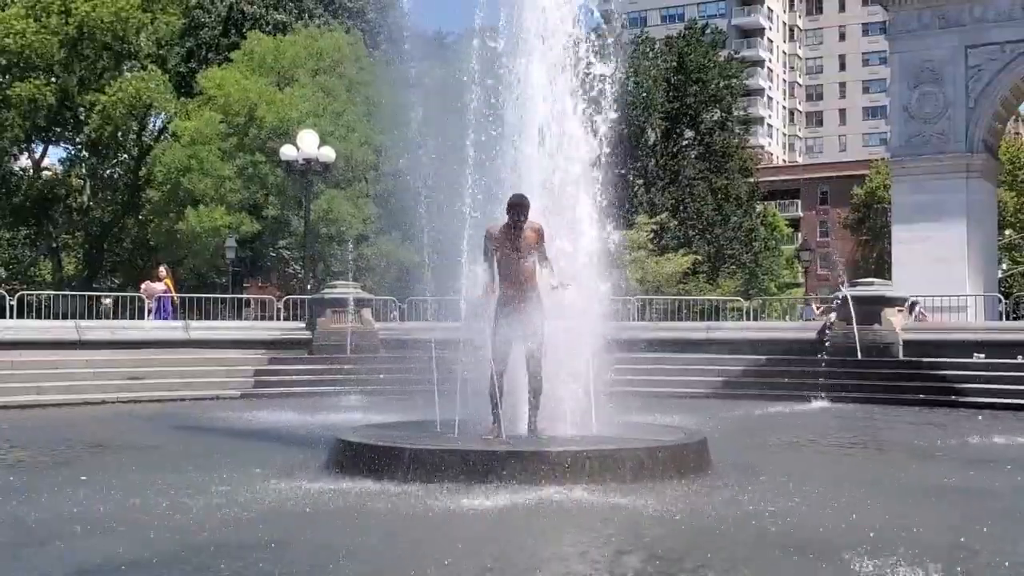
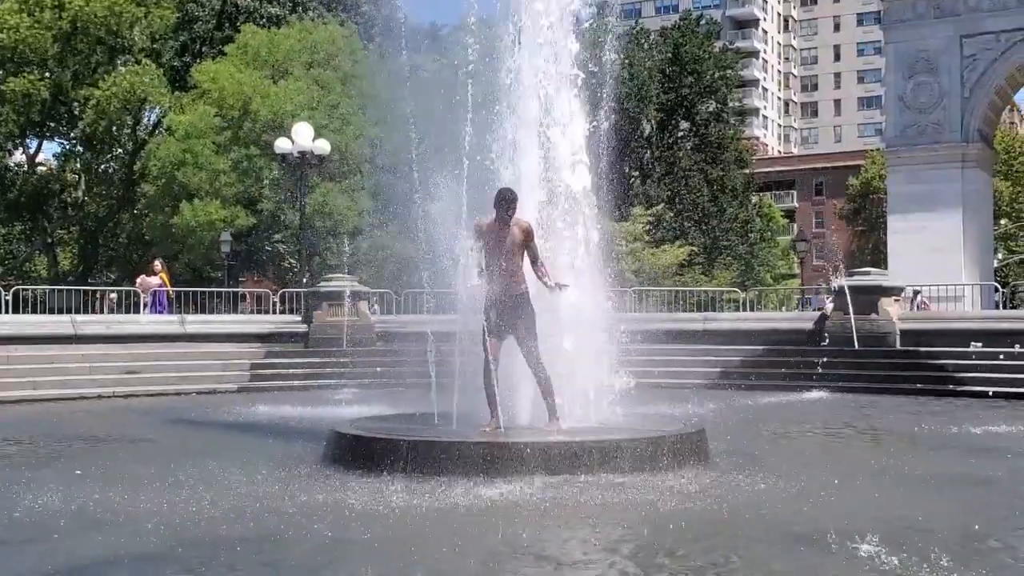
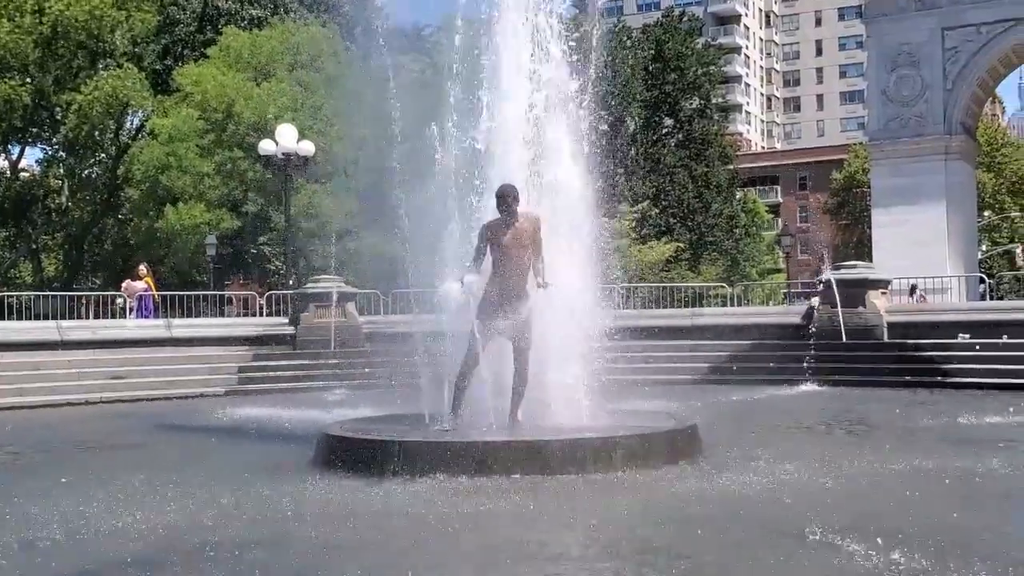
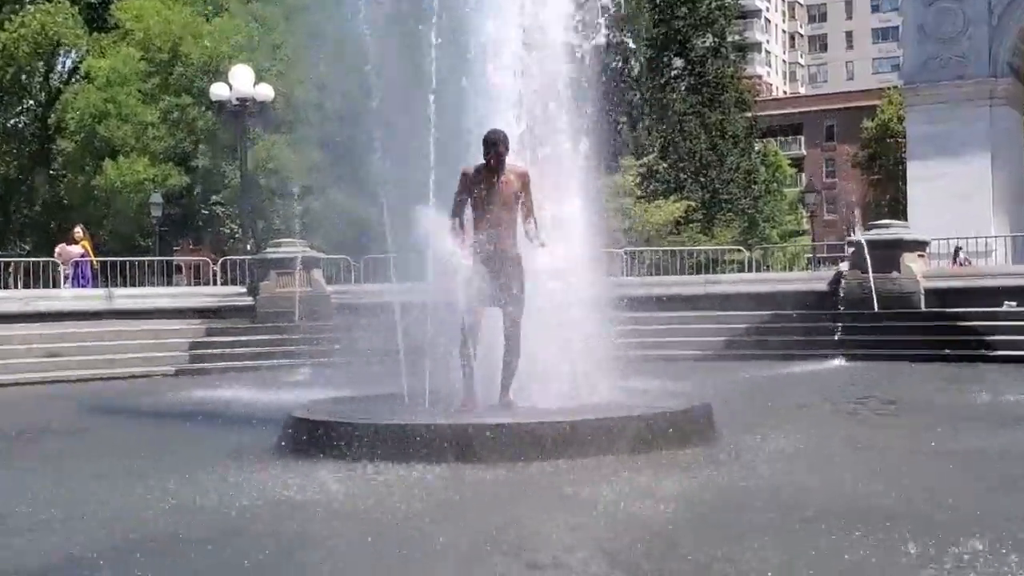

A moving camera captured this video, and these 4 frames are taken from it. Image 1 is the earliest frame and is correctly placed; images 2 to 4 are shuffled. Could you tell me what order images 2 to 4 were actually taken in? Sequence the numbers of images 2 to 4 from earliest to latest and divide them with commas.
2, 3, 4
